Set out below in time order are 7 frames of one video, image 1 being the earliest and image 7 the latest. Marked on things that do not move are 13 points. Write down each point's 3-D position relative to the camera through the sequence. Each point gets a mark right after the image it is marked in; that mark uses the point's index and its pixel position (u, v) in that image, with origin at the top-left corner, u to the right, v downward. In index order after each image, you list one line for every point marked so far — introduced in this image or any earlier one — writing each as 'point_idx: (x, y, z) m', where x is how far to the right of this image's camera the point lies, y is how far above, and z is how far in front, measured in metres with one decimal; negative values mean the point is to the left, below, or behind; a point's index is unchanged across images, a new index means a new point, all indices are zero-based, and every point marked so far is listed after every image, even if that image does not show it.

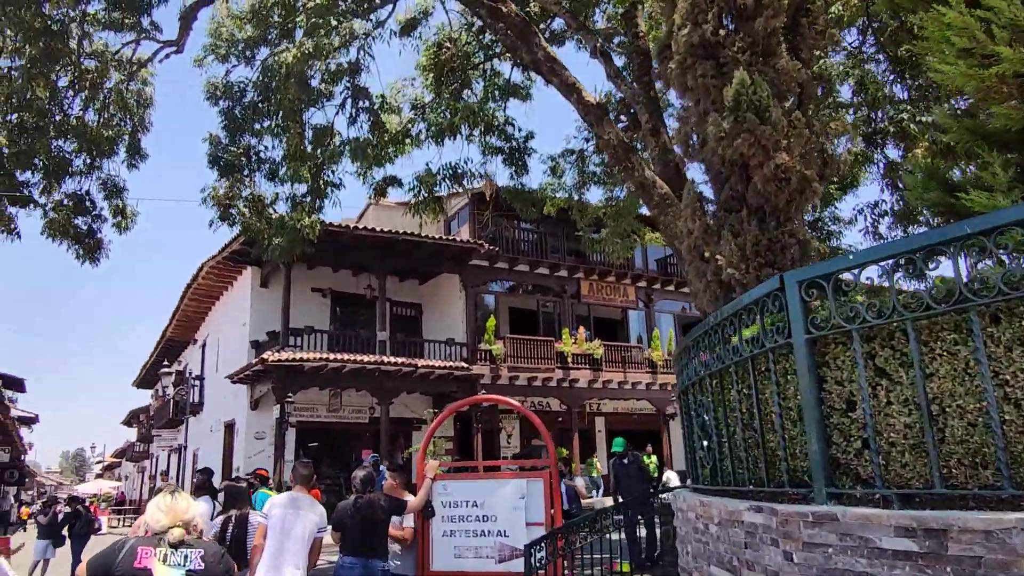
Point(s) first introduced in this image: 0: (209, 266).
0: (-6.4, +0.5, +15.5) m
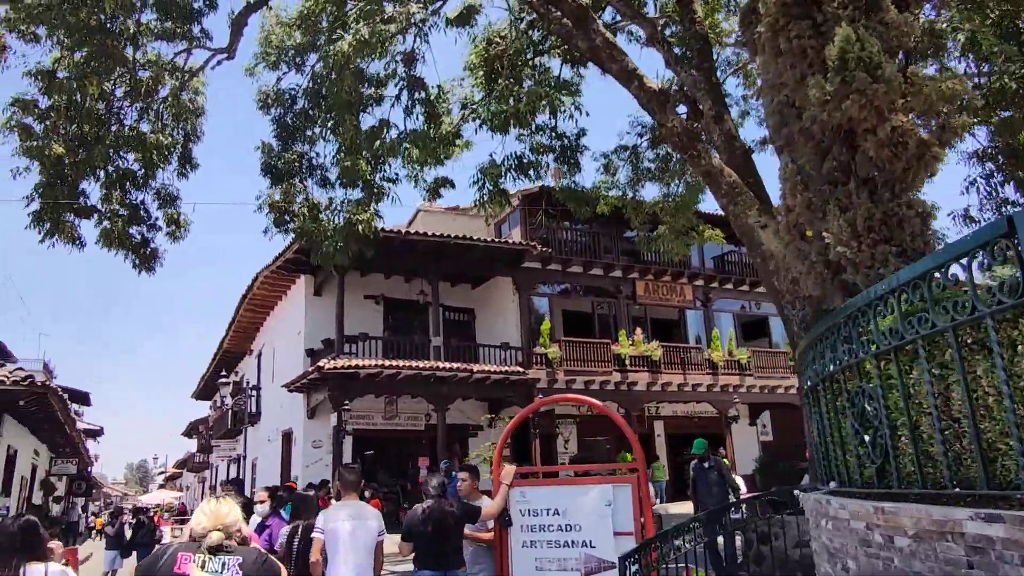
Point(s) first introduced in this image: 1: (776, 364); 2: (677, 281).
0: (-5.3, +0.3, +15.5) m
1: (+6.6, -1.9, +18.3) m
2: (+4.1, +0.2, +17.9) m
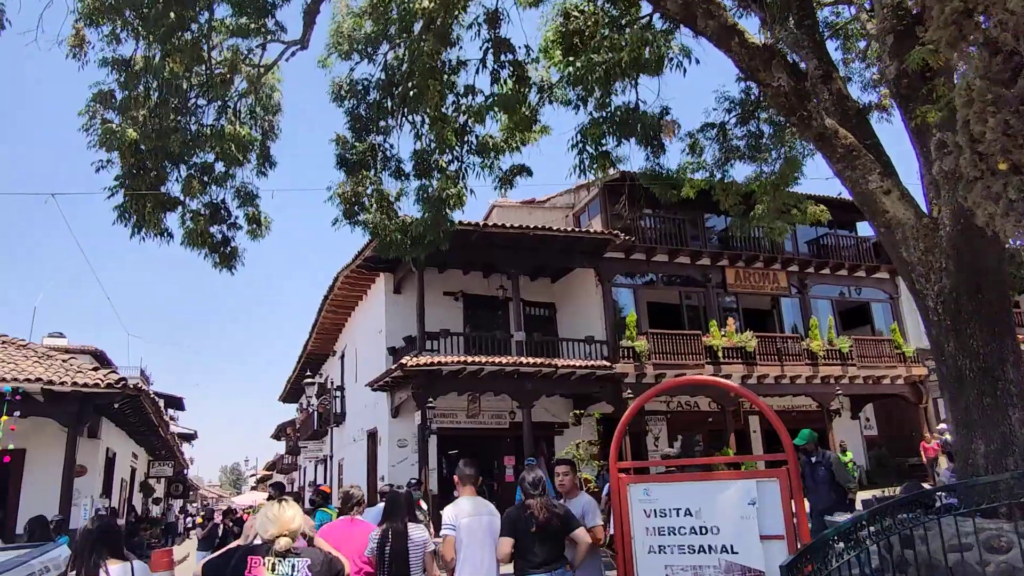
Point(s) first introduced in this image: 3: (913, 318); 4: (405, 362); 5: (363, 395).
0: (-3.6, +0.3, +15.5) m
1: (+8.6, -1.5, +17.0) m
2: (+6.0, +0.5, +16.9) m
3: (+10.1, -0.7, +18.3) m
4: (-1.8, -1.3, +12.5) m
5: (-3.4, -2.4, +16.5) m
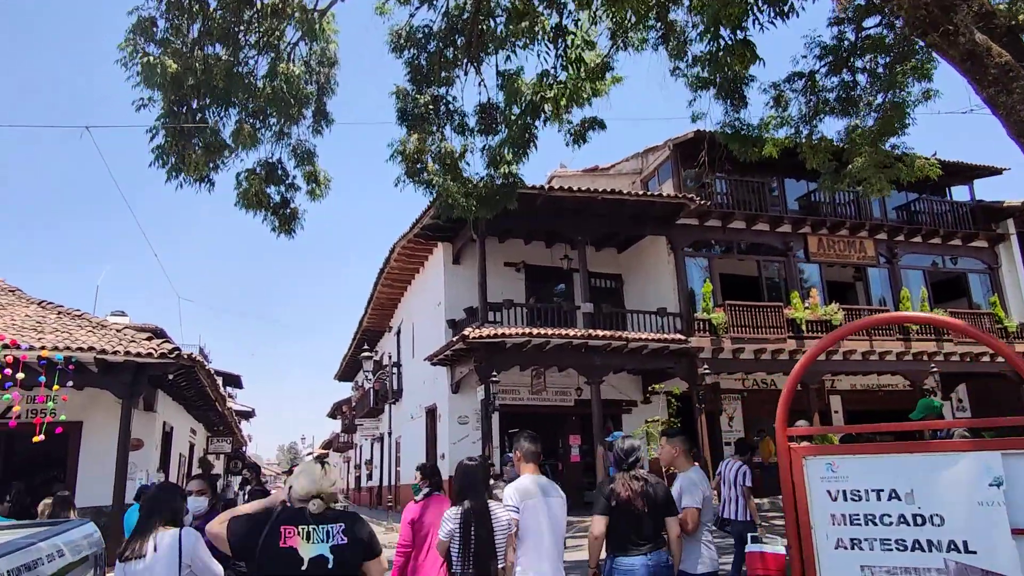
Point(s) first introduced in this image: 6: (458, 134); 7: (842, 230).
0: (-2.3, +0.9, +14.8) m
1: (+10.0, -0.9, +15.6) m
2: (+7.4, +1.1, +15.6) m
3: (+11.6, 0.0, +16.8) m
4: (-0.7, -0.7, +11.8) m
5: (-2.0, -1.8, +15.9) m
6: (-0.7, +2.0, +9.7) m
7: (+7.0, +1.2, +15.5) m
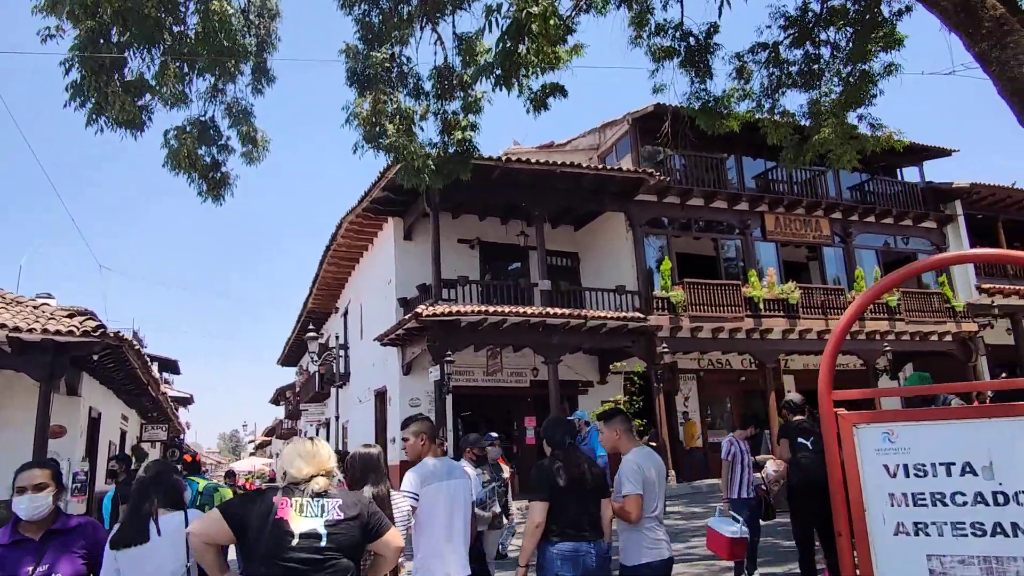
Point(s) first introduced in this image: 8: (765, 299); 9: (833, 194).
0: (-3.2, +1.3, +14.1) m
1: (+9.0, -0.4, +15.8) m
2: (+6.4, +1.6, +15.6) m
3: (+10.5, +0.4, +17.0) m
4: (-1.4, -0.4, +11.2) m
5: (-3.0, -1.3, +15.2) m
6: (-1.2, +2.4, +9.0) m
7: (+6.0, +1.7, +15.4) m
8: (+4.9, -0.2, +14.2) m
9: (+7.0, +2.0, +15.9) m
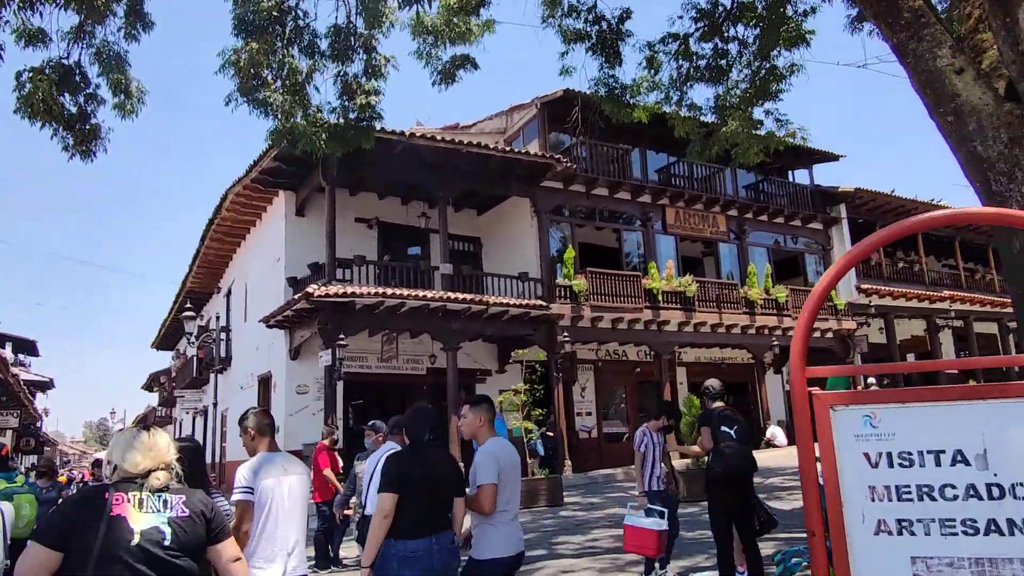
0: (-4.9, +1.7, +13.0) m
1: (+6.8, -0.4, +16.5) m
2: (+4.3, +1.7, +15.9) m
3: (+8.1, +0.4, +17.9) m
4: (-2.9, 0.0, +10.4) m
5: (-5.0, -0.9, +14.2) m
6: (-2.3, +2.7, +8.3) m
7: (+4.0, +1.8, +15.7) m
8: (+3.0, -0.1, +14.3) m
9: (+4.9, +2.1, +16.3) m
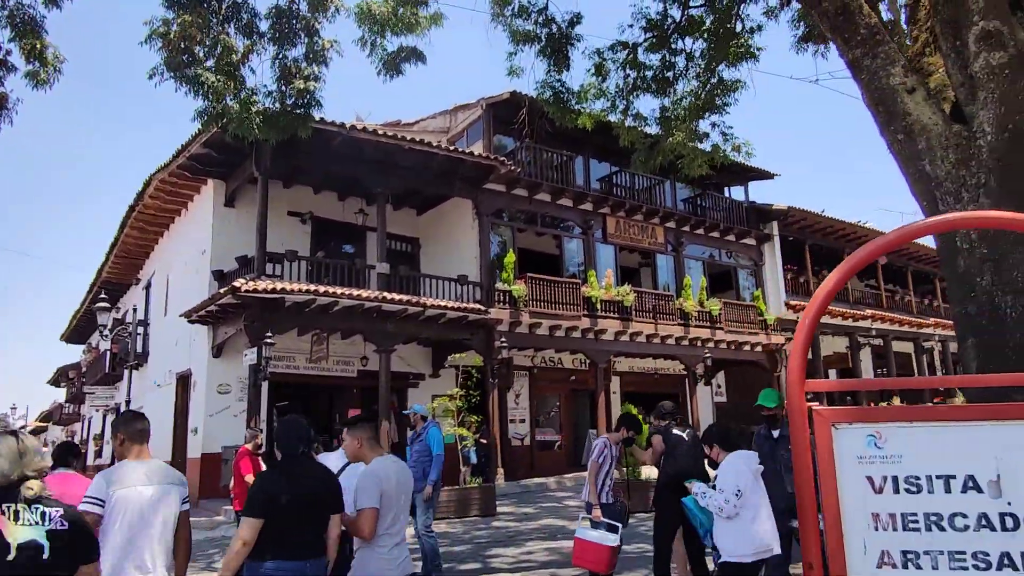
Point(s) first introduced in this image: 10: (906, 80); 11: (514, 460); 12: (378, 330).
0: (-5.9, +1.9, +12.3) m
1: (+5.4, -0.7, +16.8) m
2: (+3.0, +1.5, +16.0) m
3: (+6.6, 0.0, +18.3) m
4: (-3.7, 0.0, +9.9) m
5: (-6.2, -0.8, +13.4) m
6: (-2.8, +2.7, +7.8) m
7: (+2.7, +1.6, +15.7) m
8: (+1.7, -0.2, +14.2) m
9: (+3.5, +1.9, +16.4) m
10: (+2.9, +1.5, +5.3) m
11: (0.0, -3.3, +14.2) m
12: (-2.1, -0.7, +11.5) m
